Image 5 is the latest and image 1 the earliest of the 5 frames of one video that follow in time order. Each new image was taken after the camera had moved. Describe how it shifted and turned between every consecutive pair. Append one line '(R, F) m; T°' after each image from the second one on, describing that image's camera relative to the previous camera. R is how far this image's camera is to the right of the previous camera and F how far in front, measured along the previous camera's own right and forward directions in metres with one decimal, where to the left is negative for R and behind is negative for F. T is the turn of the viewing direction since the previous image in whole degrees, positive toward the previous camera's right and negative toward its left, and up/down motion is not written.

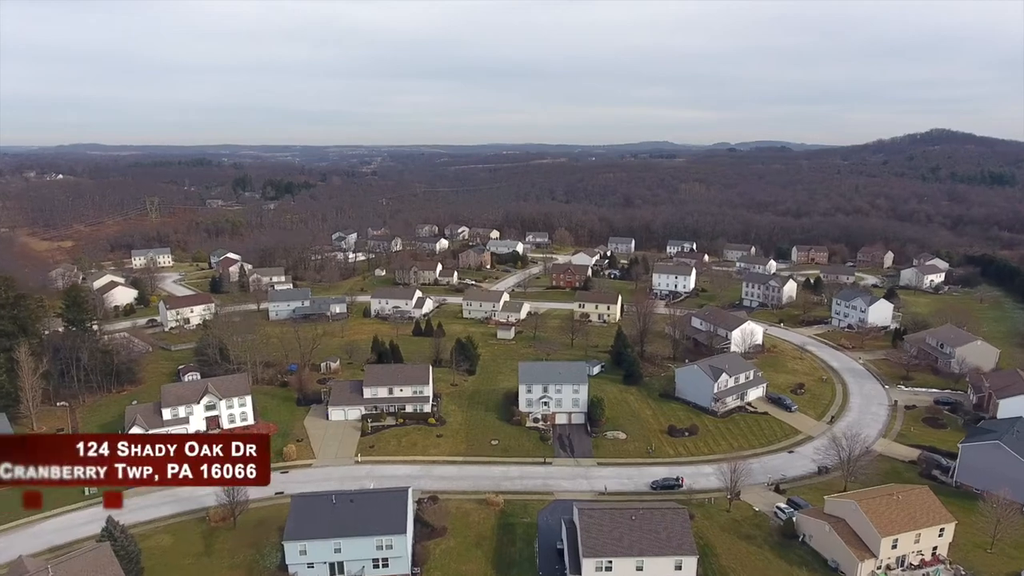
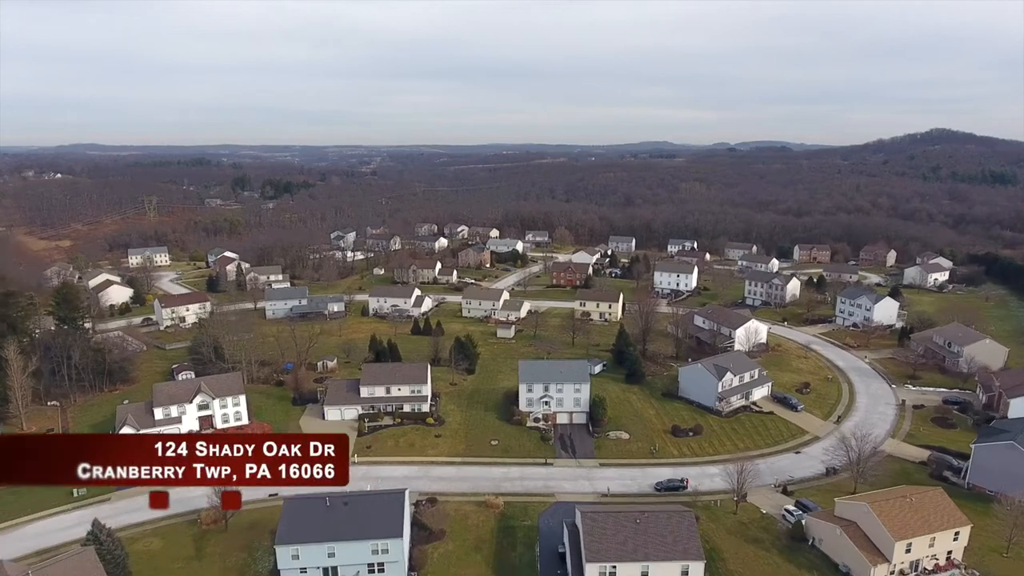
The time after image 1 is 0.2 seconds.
(0.0, +0.8) m; 0°
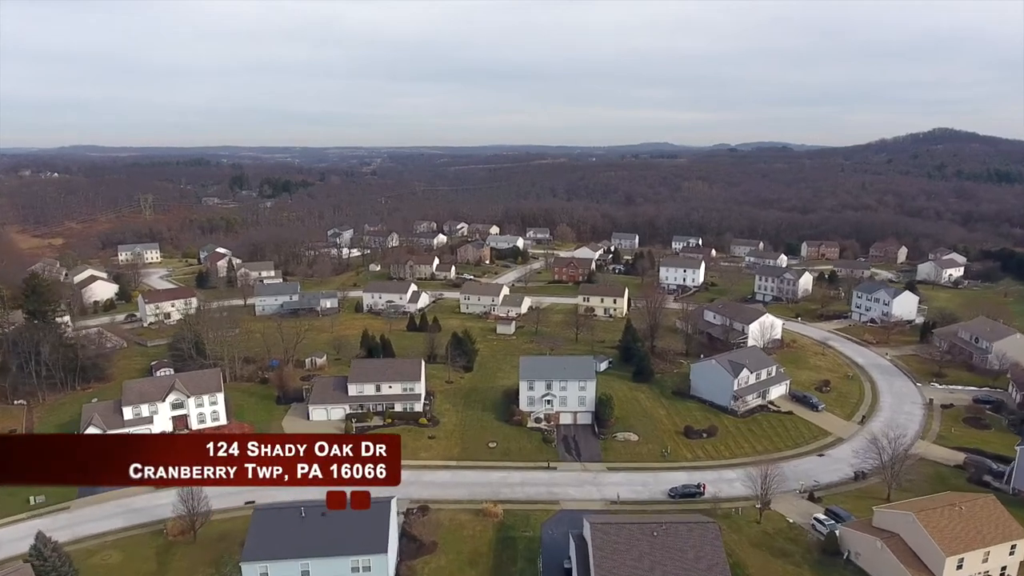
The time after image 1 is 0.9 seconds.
(0.0, +2.5) m; 0°
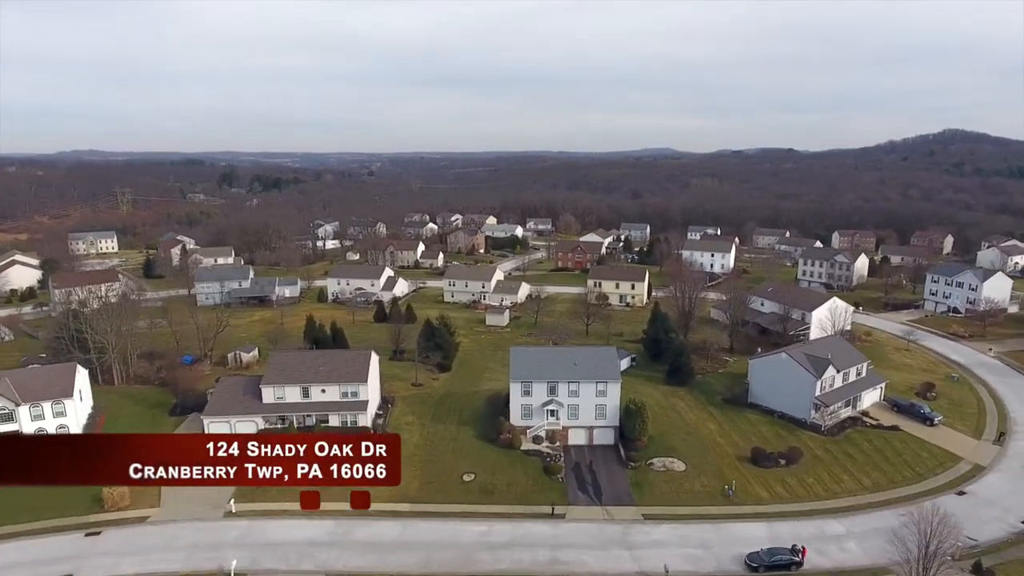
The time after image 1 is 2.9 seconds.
(+0.7, +10.0) m; 0°
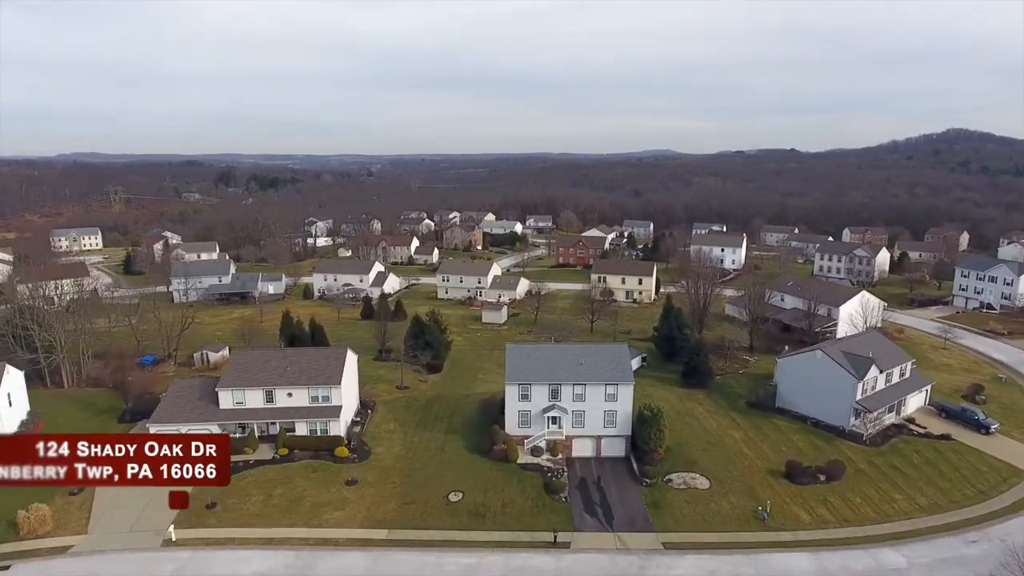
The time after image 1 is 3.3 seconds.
(+0.2, +3.0) m; 0°
